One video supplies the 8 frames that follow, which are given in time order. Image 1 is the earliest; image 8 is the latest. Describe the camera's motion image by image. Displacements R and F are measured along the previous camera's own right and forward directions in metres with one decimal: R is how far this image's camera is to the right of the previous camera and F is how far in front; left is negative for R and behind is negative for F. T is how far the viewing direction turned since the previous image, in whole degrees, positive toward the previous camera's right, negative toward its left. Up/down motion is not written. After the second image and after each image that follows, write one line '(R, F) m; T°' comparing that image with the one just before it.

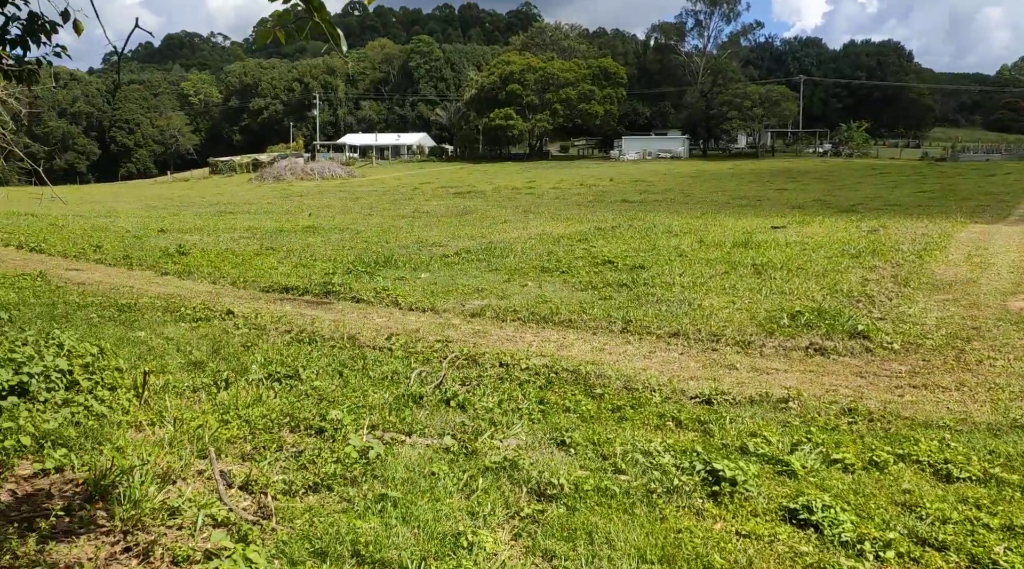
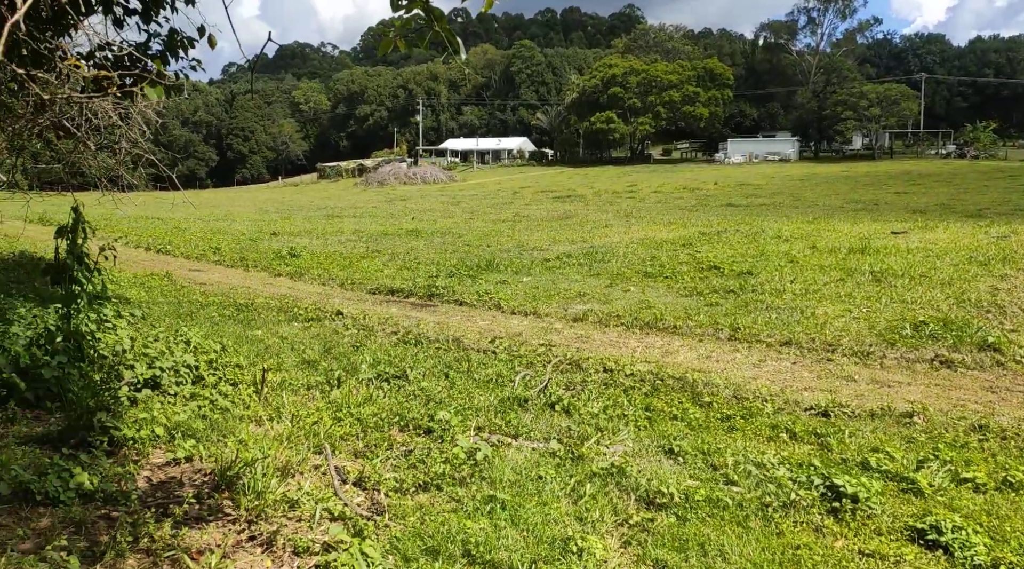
(0.0, 0.0) m; -7°
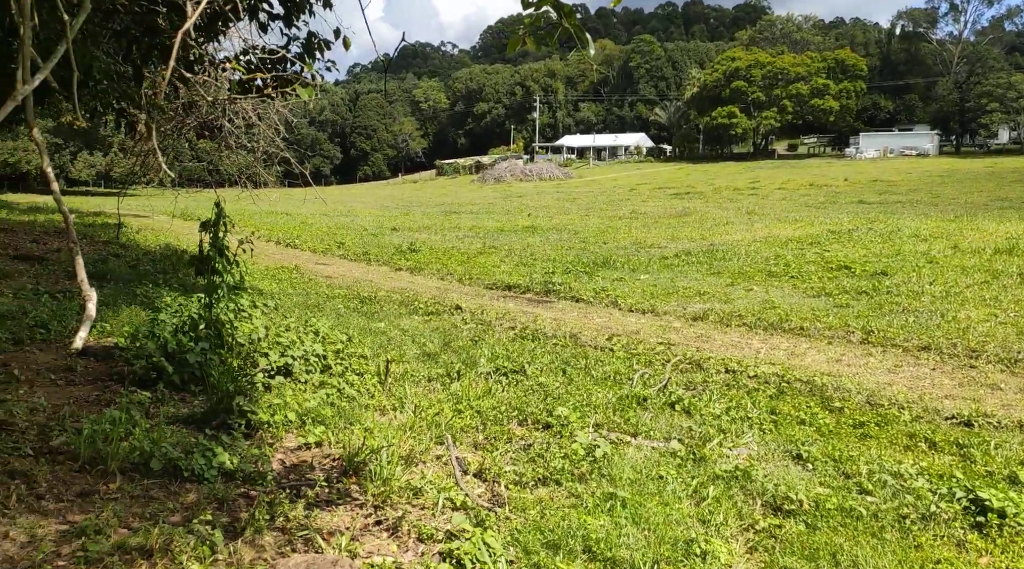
(0.0, 0.0) m; -8°
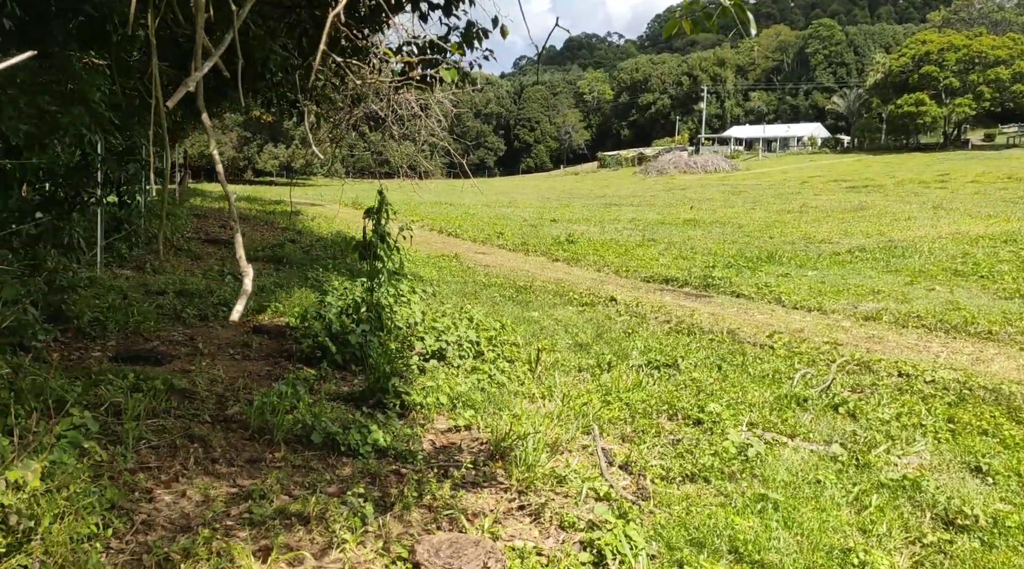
(0.0, 0.0) m; -10°
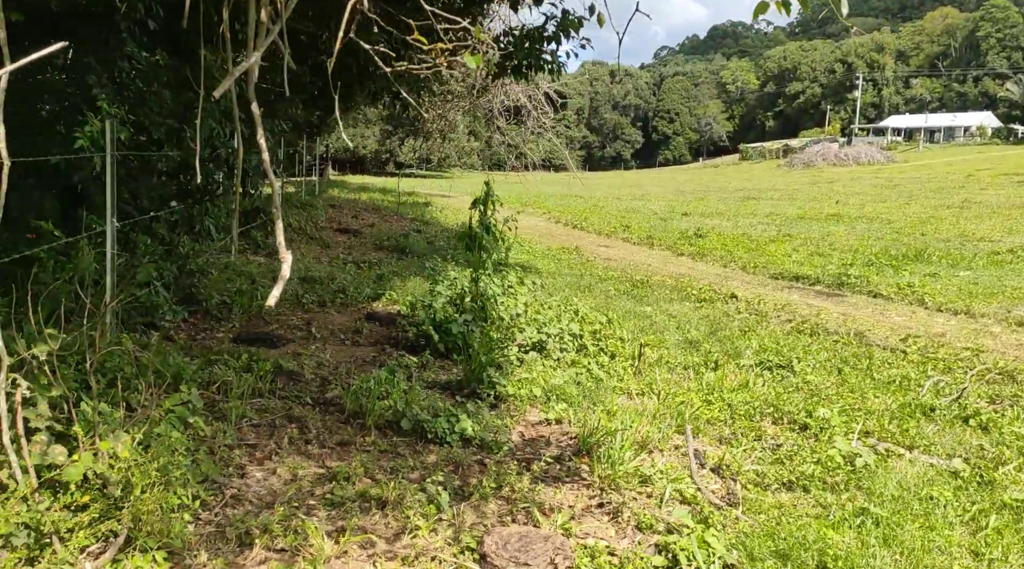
(+0.2, 0.0) m; -9°
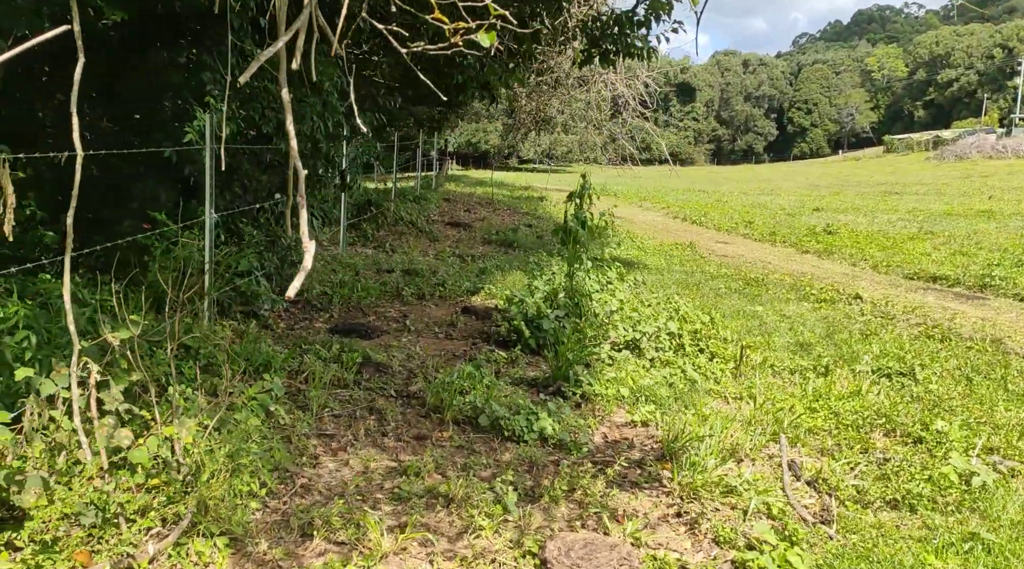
(+0.2, +0.1) m; -8°
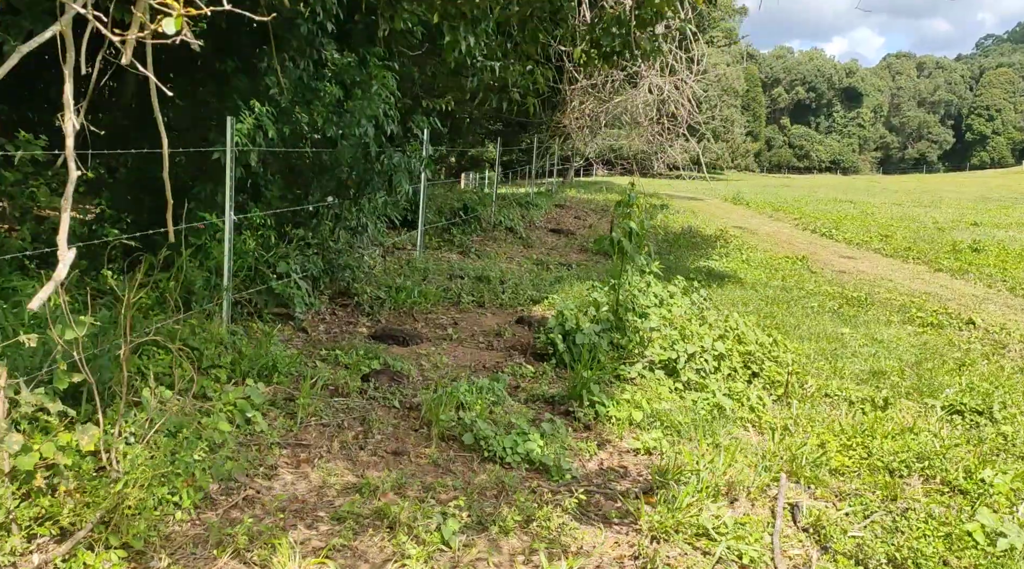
(+0.6, +0.2) m; -9°
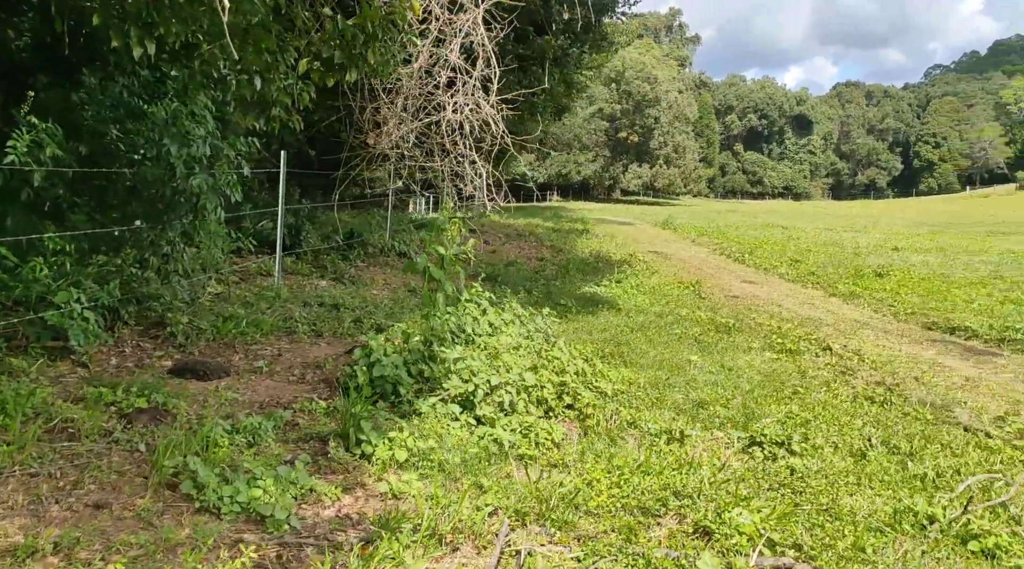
(+0.9, +0.2) m; +3°
